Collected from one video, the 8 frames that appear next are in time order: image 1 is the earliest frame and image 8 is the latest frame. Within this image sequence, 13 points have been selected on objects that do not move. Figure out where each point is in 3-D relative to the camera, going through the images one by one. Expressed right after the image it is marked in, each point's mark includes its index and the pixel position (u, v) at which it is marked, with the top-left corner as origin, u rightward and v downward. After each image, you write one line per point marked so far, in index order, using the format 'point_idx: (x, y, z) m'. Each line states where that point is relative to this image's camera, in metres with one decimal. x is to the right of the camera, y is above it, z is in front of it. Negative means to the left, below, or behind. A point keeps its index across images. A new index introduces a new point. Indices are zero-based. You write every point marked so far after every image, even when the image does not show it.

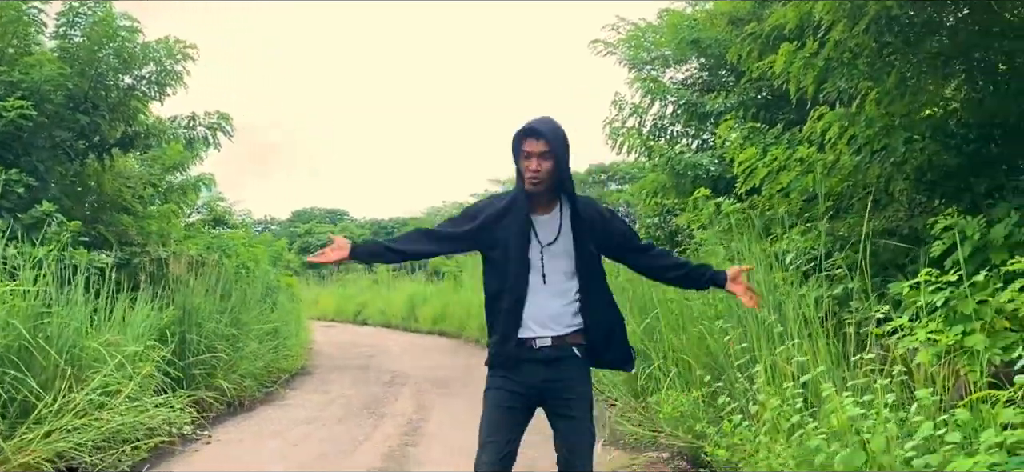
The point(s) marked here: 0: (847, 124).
0: (+2.2, +0.7, +5.5) m
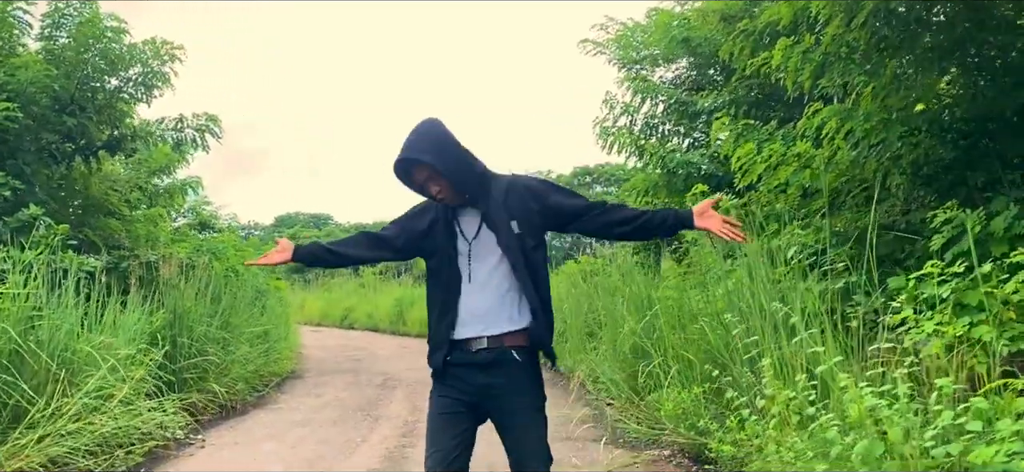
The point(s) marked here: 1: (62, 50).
0: (+2.1, +0.8, +5.5) m
1: (-4.5, +1.8, +8.6) m
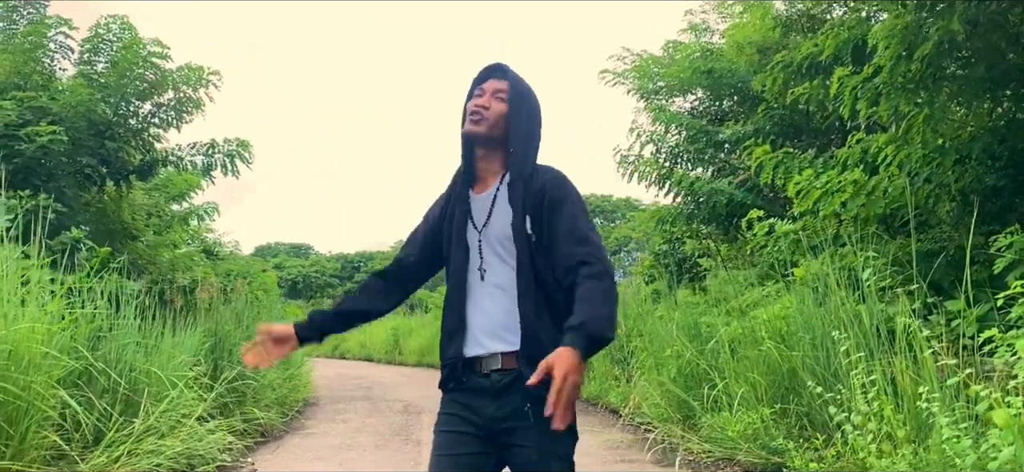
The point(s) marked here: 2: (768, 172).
0: (+2.6, +0.6, +5.7) m
1: (-4.1, +1.6, +8.6) m
2: (+2.2, +0.6, +7.4) m
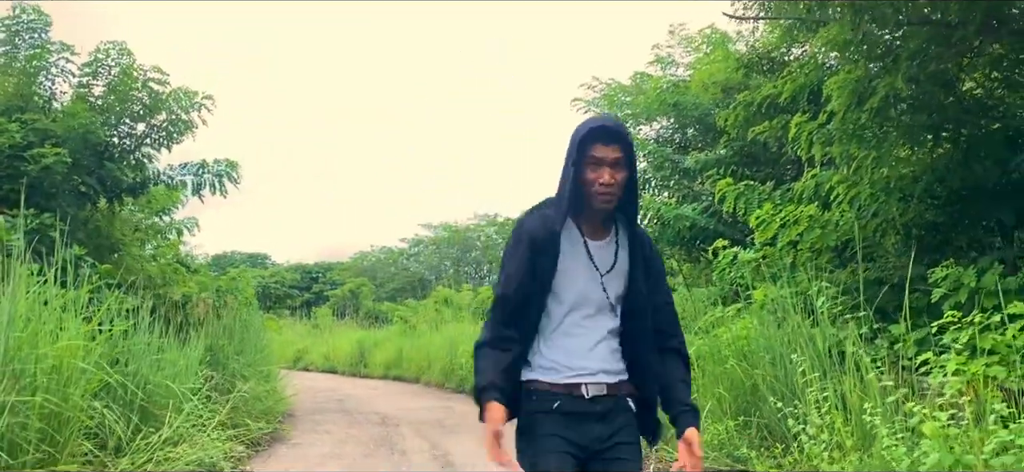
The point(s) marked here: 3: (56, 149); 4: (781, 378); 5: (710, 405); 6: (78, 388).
0: (+2.5, +0.4, +6.3) m
1: (-4.3, +1.4, +9.0) m
2: (+2.1, +0.3, +8.0) m
3: (-4.1, +0.8, +7.8) m
4: (+1.6, -0.9, +5.3) m
5: (+1.4, -1.2, +5.9) m
6: (-2.3, -0.8, +4.6) m
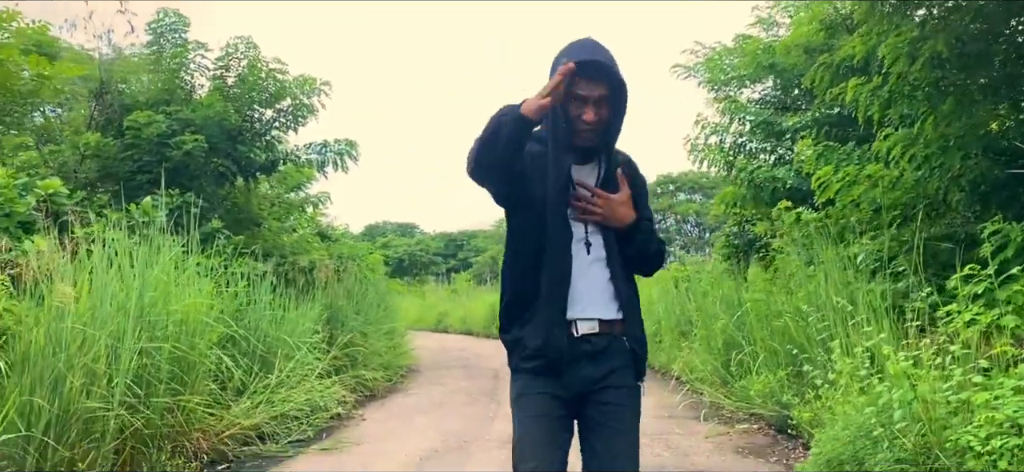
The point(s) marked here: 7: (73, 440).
0: (+3.0, +0.7, +6.4) m
1: (-3.3, +1.7, +10.1) m
2: (+2.8, +0.7, +8.2) m
3: (-3.3, +1.0, +9.0) m
4: (+2.0, -0.6, +5.7) m
5: (+1.8, -0.9, +6.3) m
6: (-2.0, -0.7, +5.6) m
7: (-2.3, -1.1, +4.4) m
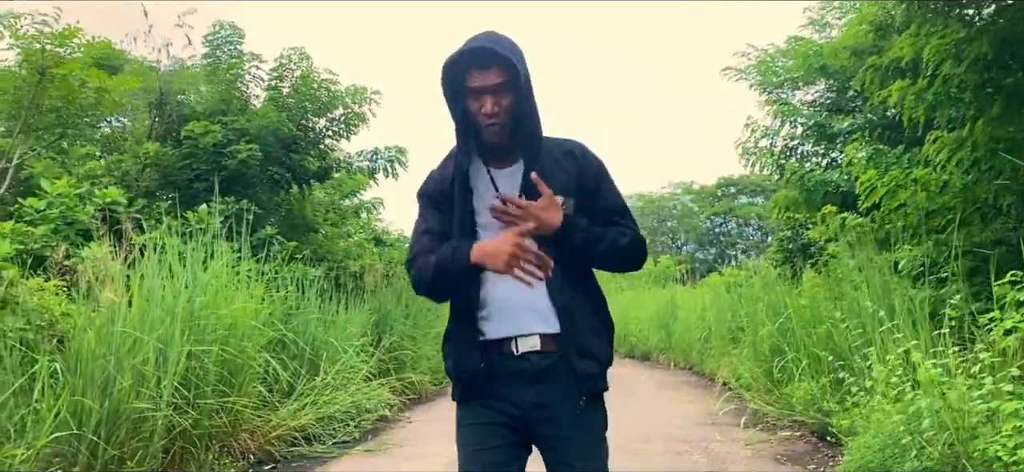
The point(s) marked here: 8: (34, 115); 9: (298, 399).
0: (+3.3, +0.7, +6.3) m
1: (-2.7, +1.7, +10.4) m
2: (+3.2, +0.7, +8.0) m
3: (-2.8, +1.0, +9.3) m
4: (+2.2, -0.6, +5.6) m
5: (+2.1, -0.9, +6.2) m
6: (-1.8, -0.7, +5.8) m
7: (-2.1, -1.1, +4.6) m
8: (-3.9, +1.0, +7.0) m
9: (-1.6, -1.2, +6.4) m
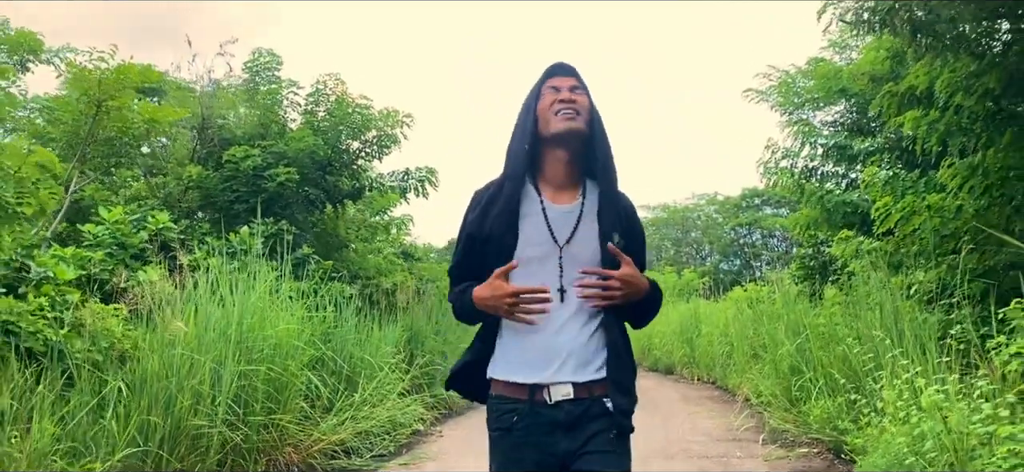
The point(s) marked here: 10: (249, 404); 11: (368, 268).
0: (+3.5, +0.5, +6.5) m
1: (-2.4, +1.4, +10.8) m
2: (+3.5, +0.5, +8.3) m
3: (-2.5, +0.8, +9.7) m
4: (+2.4, -0.8, +5.8) m
5: (+2.3, -1.1, +6.4) m
6: (-1.6, -0.9, +6.1) m
7: (-1.9, -1.3, +5.0) m
8: (-3.6, +0.8, +7.4) m
9: (-1.4, -1.4, +6.7) m
10: (-1.7, -1.1, +5.6) m
11: (-1.9, -0.4, +11.2) m
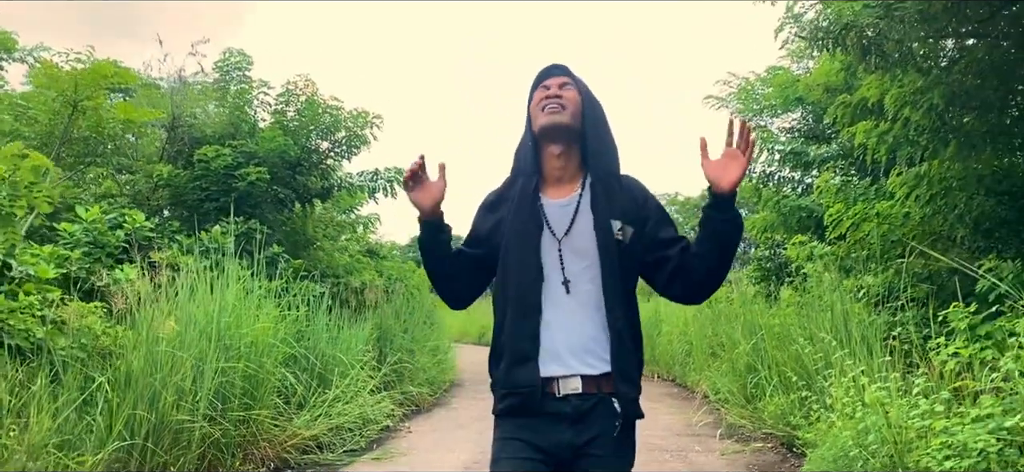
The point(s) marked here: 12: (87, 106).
0: (+3.3, +0.4, +6.9) m
1: (-2.8, +1.4, +11.0) m
2: (+3.2, +0.4, +8.6) m
3: (-2.9, +0.8, +9.8) m
4: (+2.2, -0.9, +6.2) m
5: (+2.1, -1.1, +6.8) m
6: (-1.8, -0.9, +6.3) m
7: (-2.1, -1.3, +5.2) m
8: (-3.9, +0.8, +7.5) m
9: (-1.6, -1.4, +6.9) m
10: (-1.9, -1.1, +5.7) m
11: (-2.3, -0.4, +11.3) m
12: (-3.6, +1.1, +7.3) m
